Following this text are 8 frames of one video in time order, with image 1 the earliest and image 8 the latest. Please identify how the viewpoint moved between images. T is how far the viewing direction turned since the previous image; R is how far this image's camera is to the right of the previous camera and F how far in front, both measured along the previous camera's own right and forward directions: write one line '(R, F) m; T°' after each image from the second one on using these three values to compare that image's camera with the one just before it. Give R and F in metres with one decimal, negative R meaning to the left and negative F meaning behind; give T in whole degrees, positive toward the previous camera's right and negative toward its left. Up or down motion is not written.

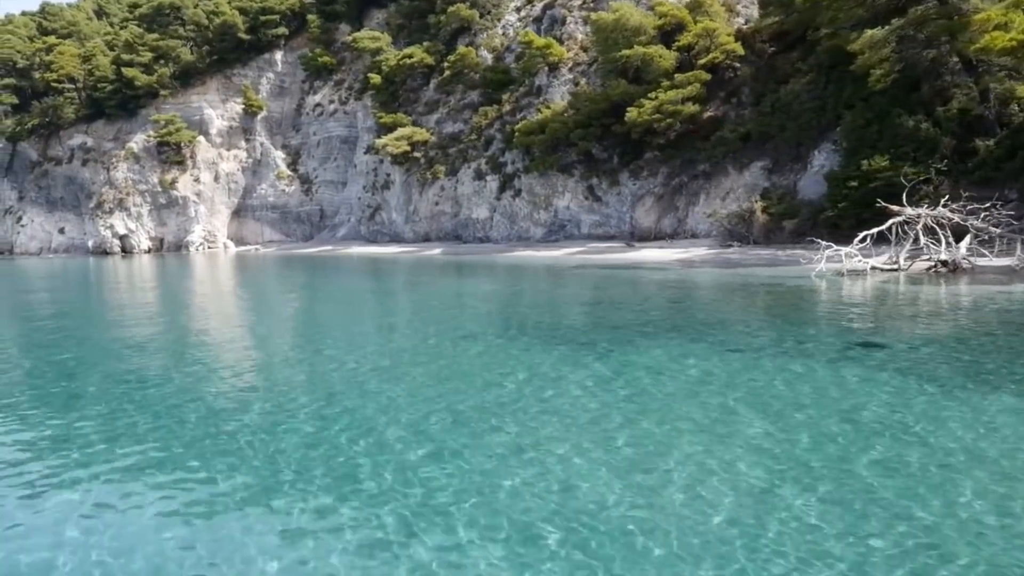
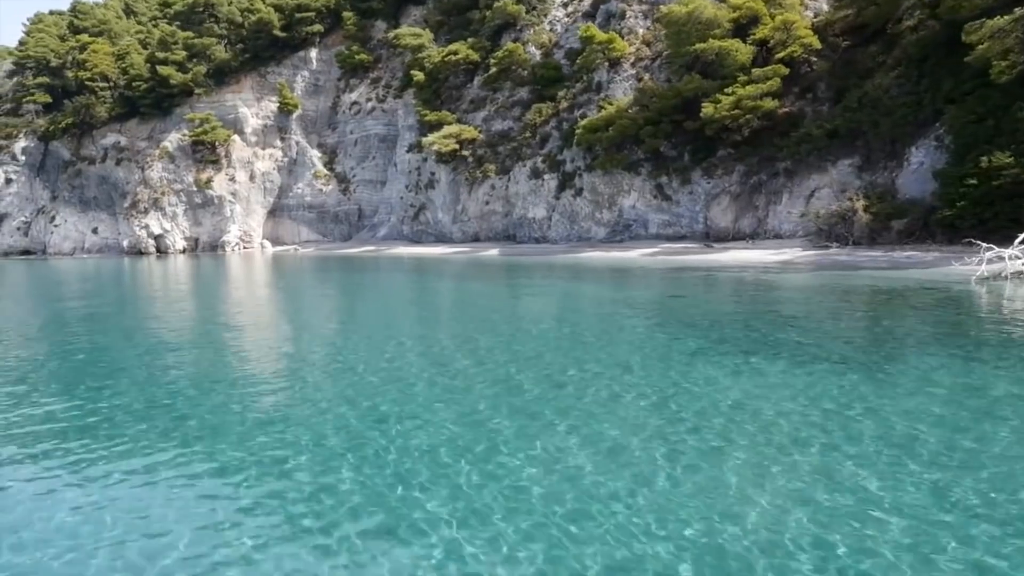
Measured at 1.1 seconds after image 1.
(-2.6, +1.0) m; -1°
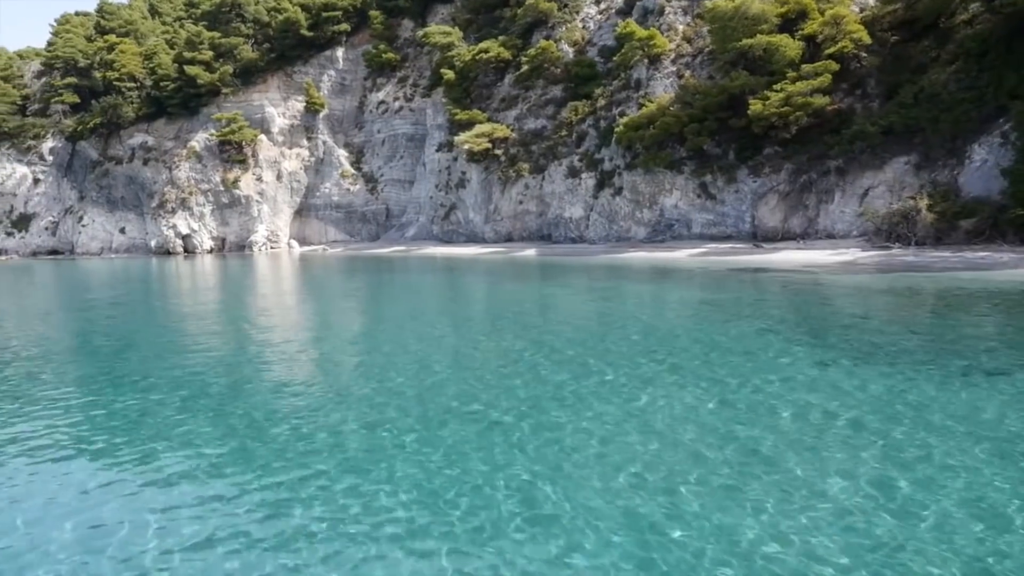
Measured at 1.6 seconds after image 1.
(-1.2, +0.5) m; -1°
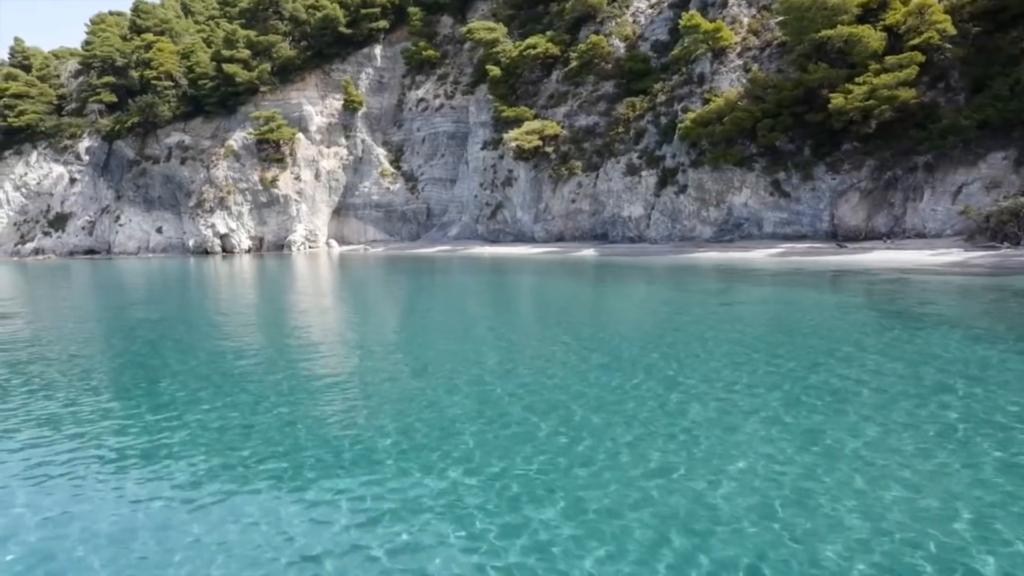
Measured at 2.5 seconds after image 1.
(-2.1, +1.0) m; -1°
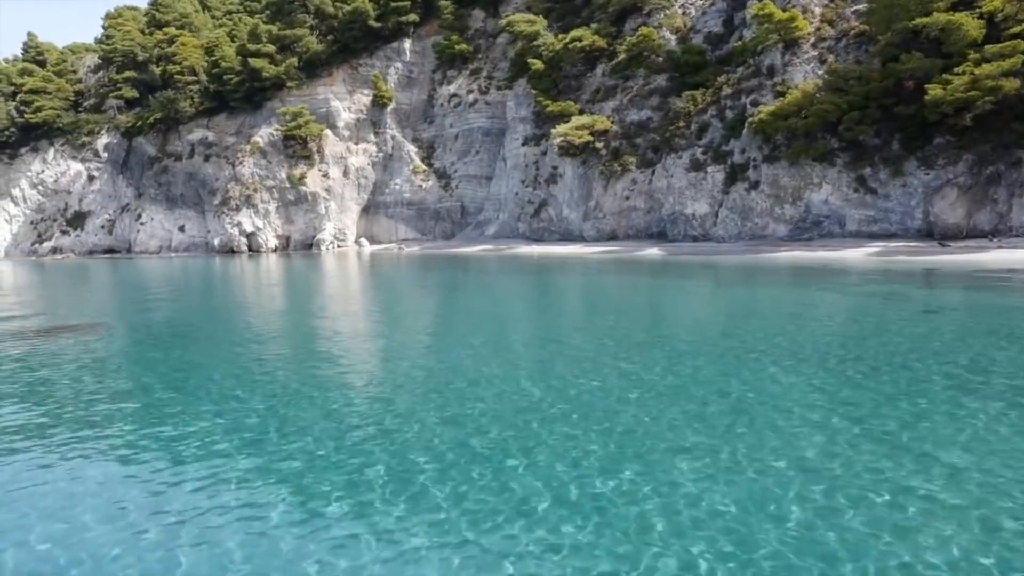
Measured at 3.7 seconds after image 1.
(-3.0, +1.5) m; 0°
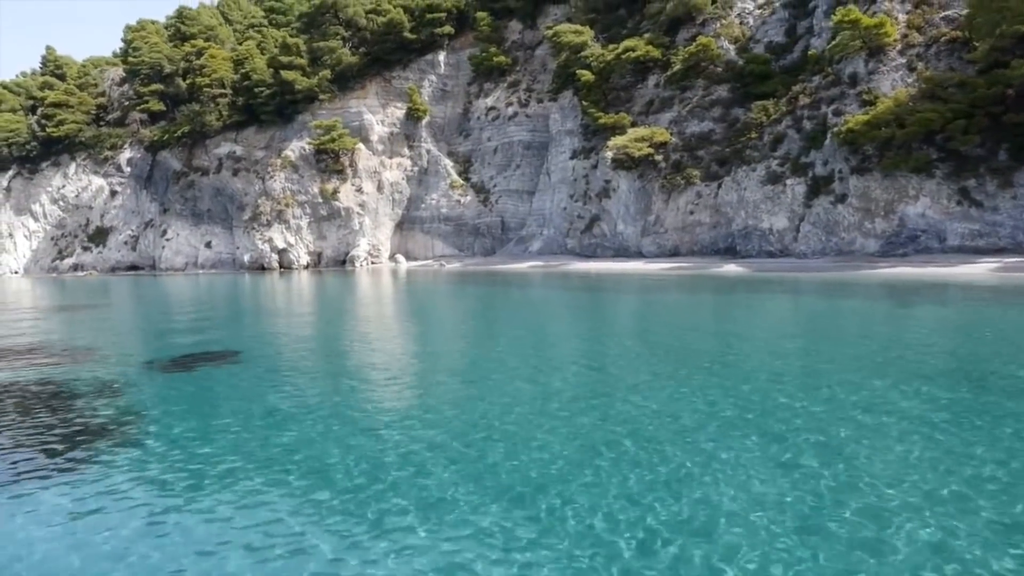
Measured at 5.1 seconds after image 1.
(-3.3, +1.8) m; 0°
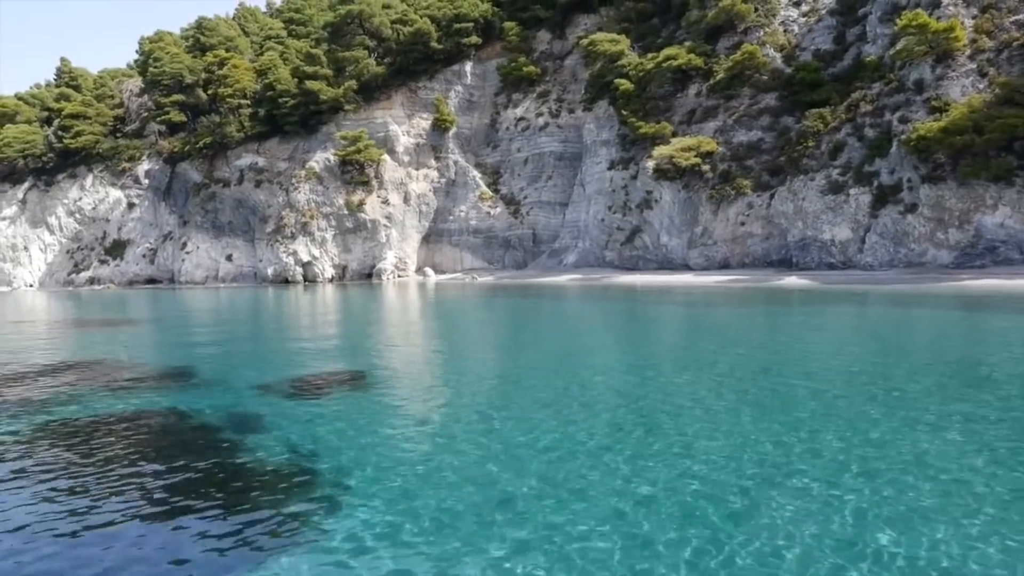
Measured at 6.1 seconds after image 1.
(-2.5, +1.3) m; 0°
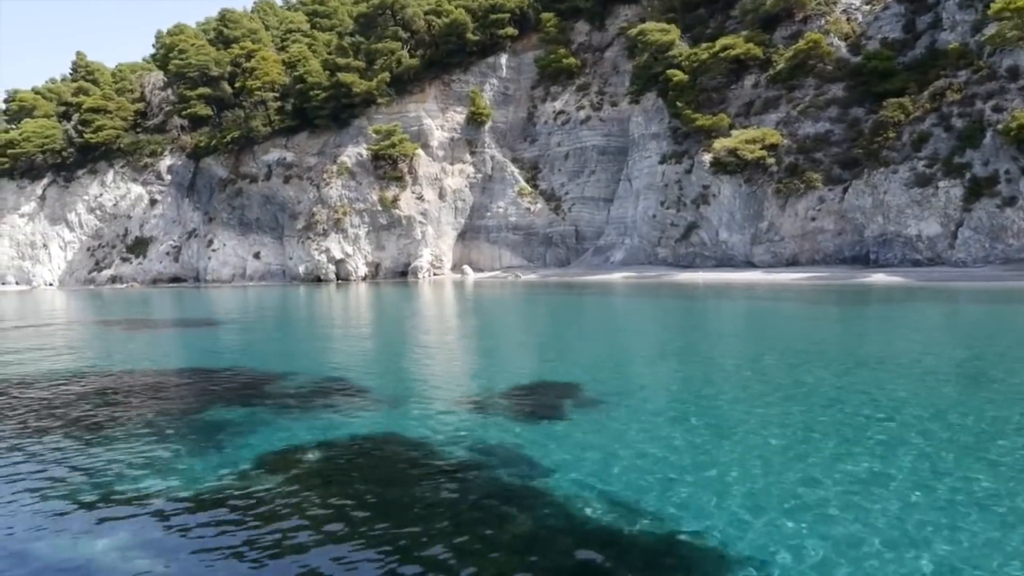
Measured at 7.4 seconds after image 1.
(-3.1, +1.7) m; 0°
